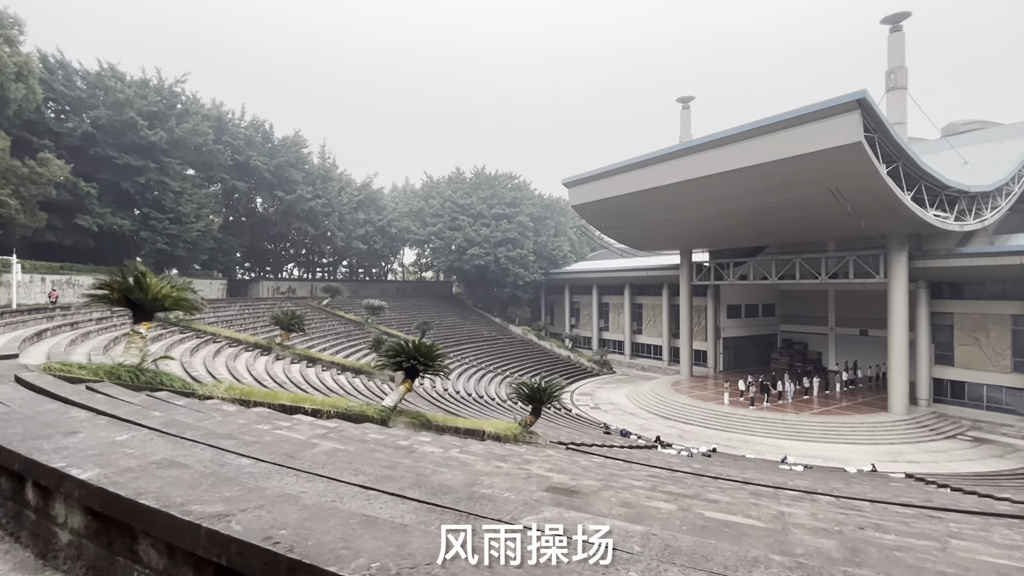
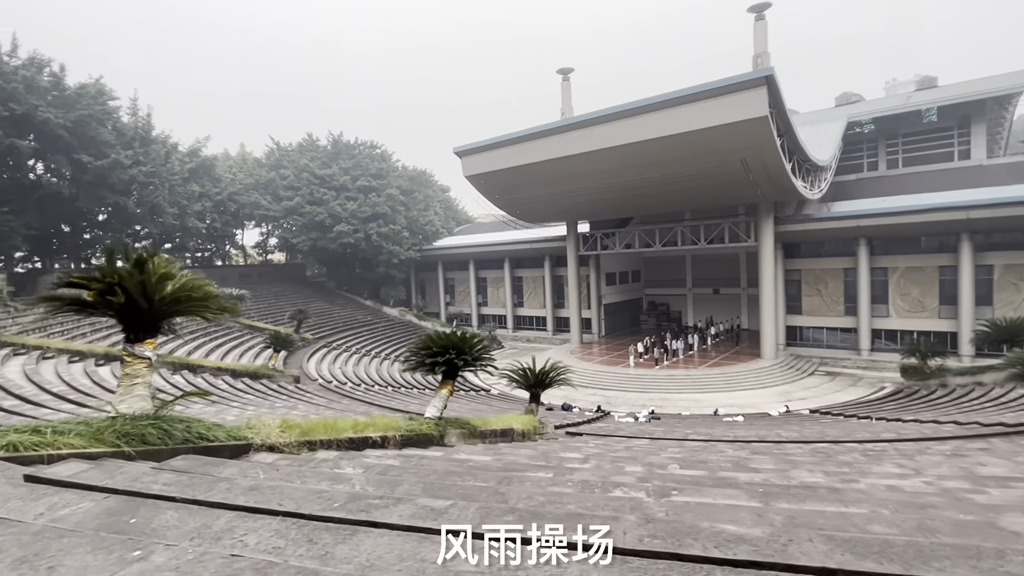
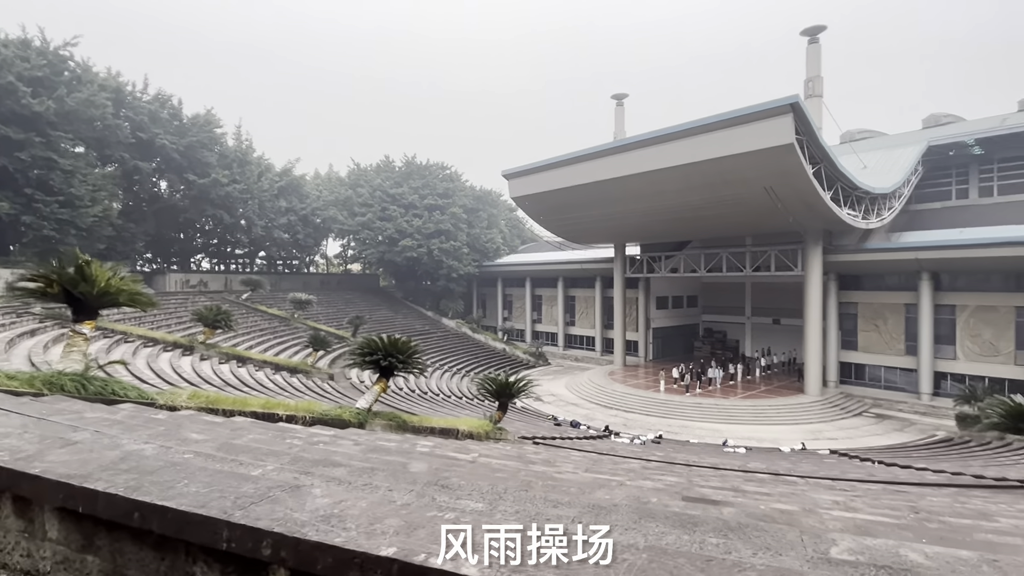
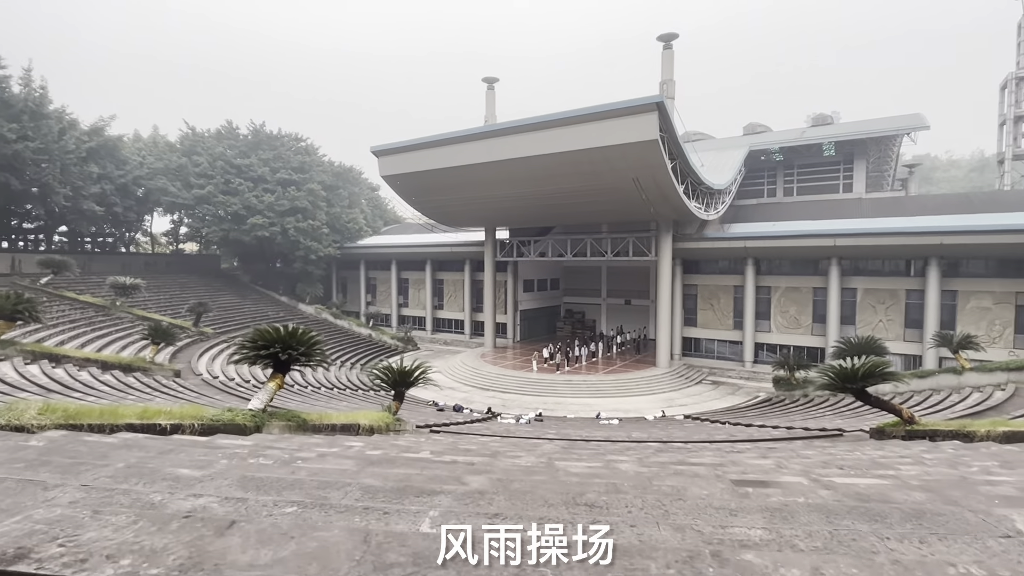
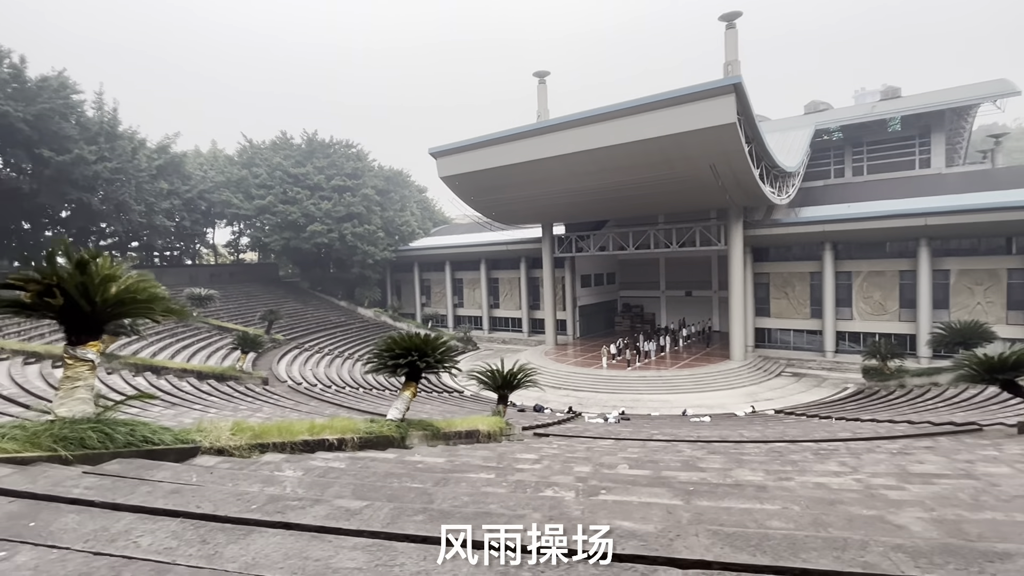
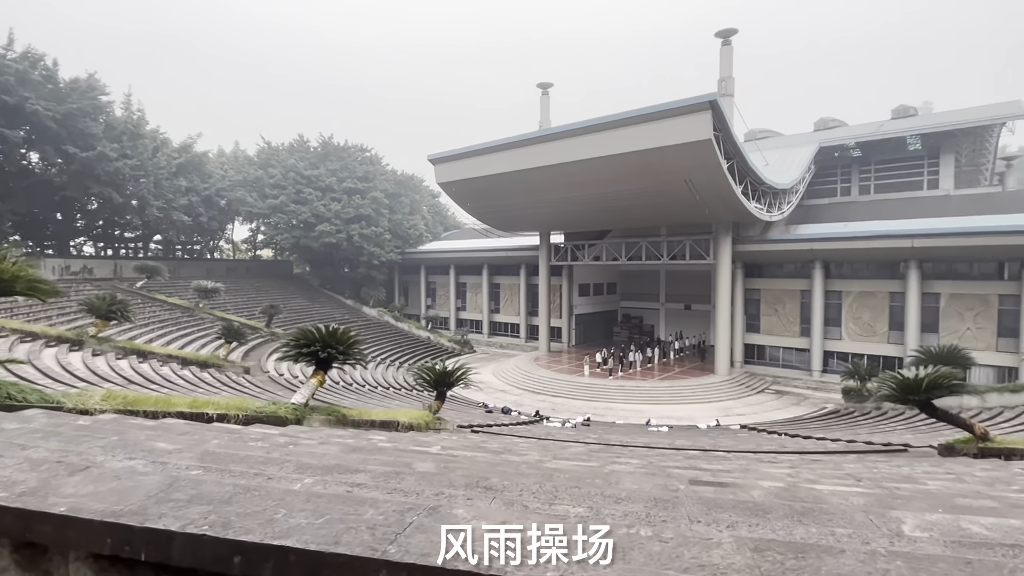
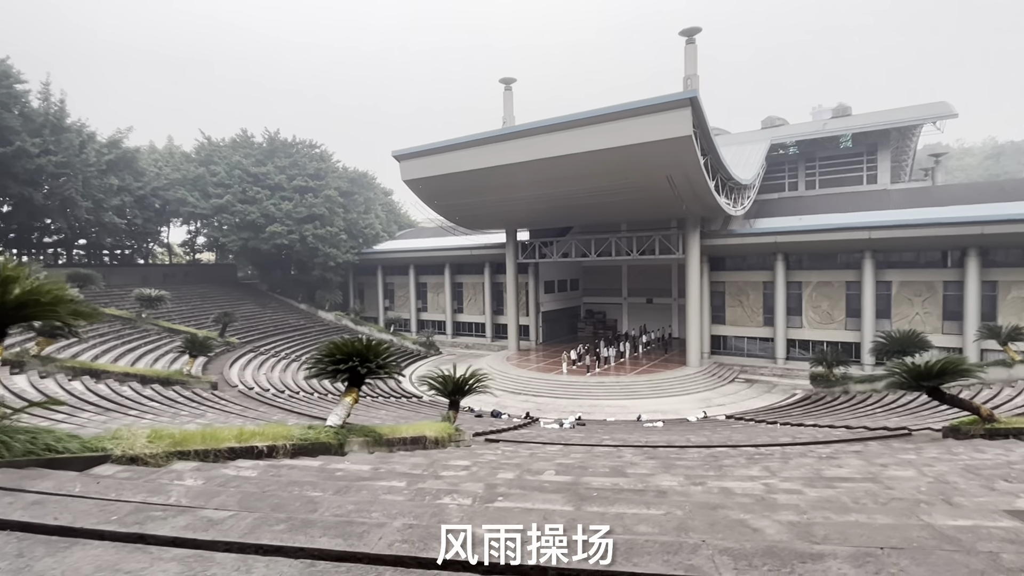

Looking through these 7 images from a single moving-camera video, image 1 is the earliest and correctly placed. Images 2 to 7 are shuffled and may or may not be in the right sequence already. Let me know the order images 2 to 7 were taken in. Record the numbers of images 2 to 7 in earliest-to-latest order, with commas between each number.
3, 6, 4, 7, 5, 2
